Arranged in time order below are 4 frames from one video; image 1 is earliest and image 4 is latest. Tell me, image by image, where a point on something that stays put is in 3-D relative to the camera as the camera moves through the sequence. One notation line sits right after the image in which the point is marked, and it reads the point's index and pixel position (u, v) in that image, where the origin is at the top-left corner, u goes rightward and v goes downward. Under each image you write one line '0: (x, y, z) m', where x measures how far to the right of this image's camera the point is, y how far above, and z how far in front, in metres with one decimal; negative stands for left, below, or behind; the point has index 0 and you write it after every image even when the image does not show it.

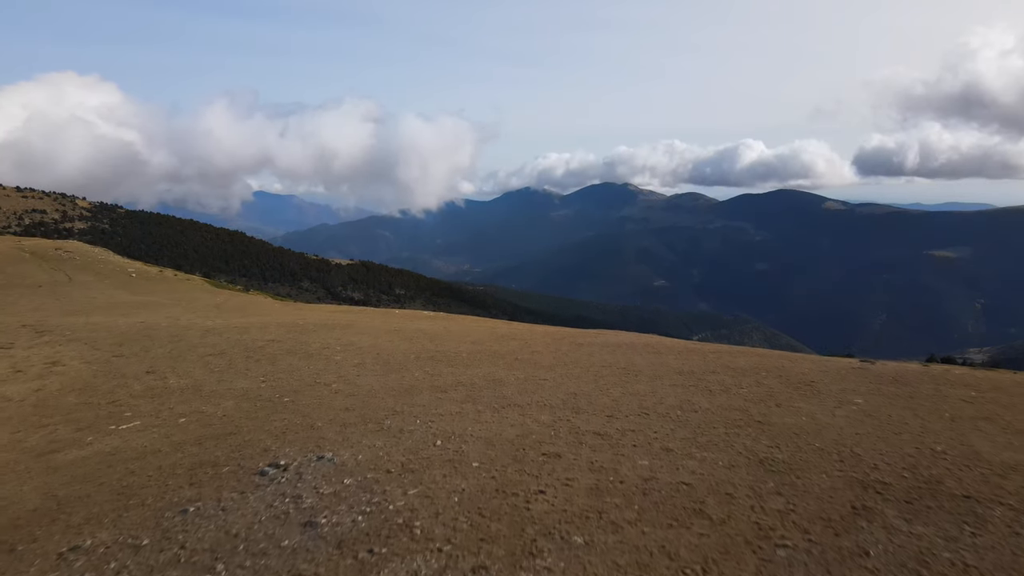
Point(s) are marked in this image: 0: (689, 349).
0: (+4.5, -1.6, +18.9) m
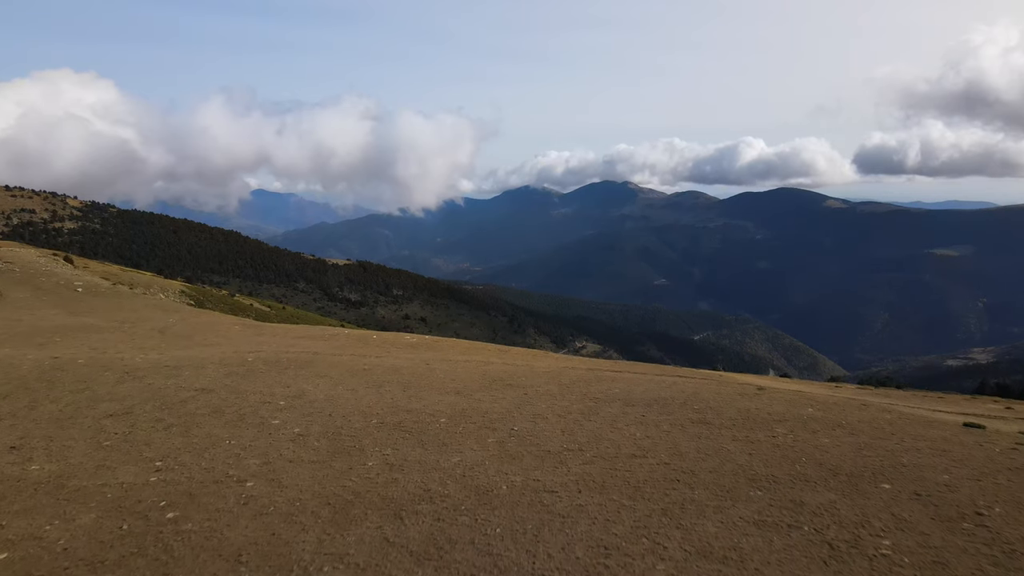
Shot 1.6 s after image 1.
0: (+4.4, -2.4, +14.1) m
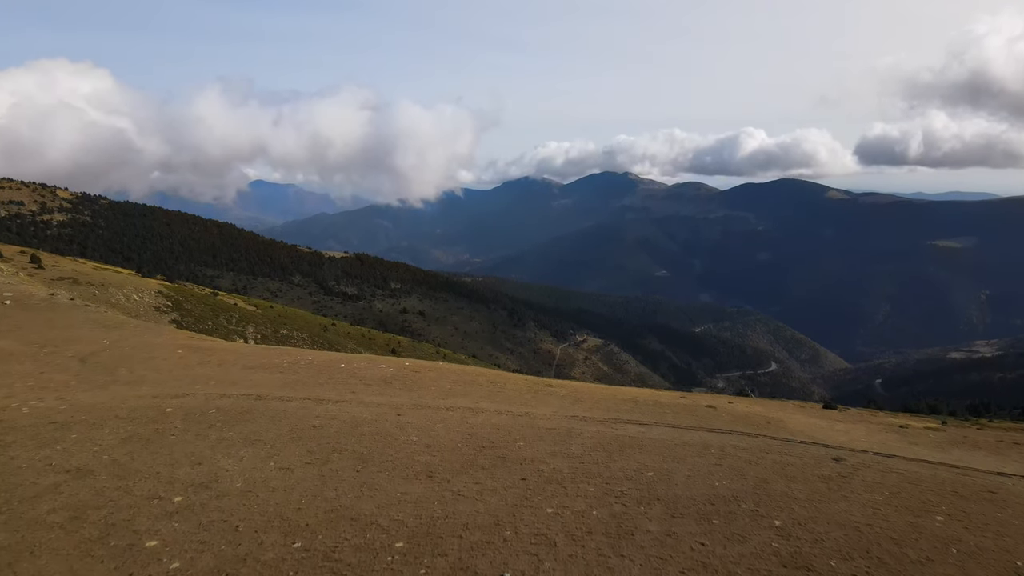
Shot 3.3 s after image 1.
0: (+4.3, -3.2, +9.2) m
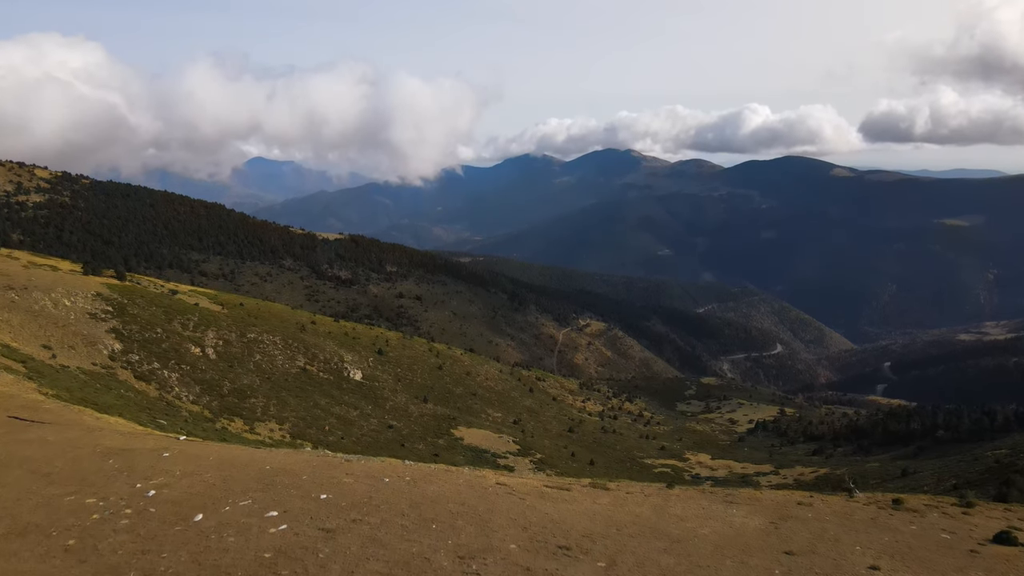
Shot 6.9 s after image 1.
0: (+4.1, -5.3, -1.3) m
